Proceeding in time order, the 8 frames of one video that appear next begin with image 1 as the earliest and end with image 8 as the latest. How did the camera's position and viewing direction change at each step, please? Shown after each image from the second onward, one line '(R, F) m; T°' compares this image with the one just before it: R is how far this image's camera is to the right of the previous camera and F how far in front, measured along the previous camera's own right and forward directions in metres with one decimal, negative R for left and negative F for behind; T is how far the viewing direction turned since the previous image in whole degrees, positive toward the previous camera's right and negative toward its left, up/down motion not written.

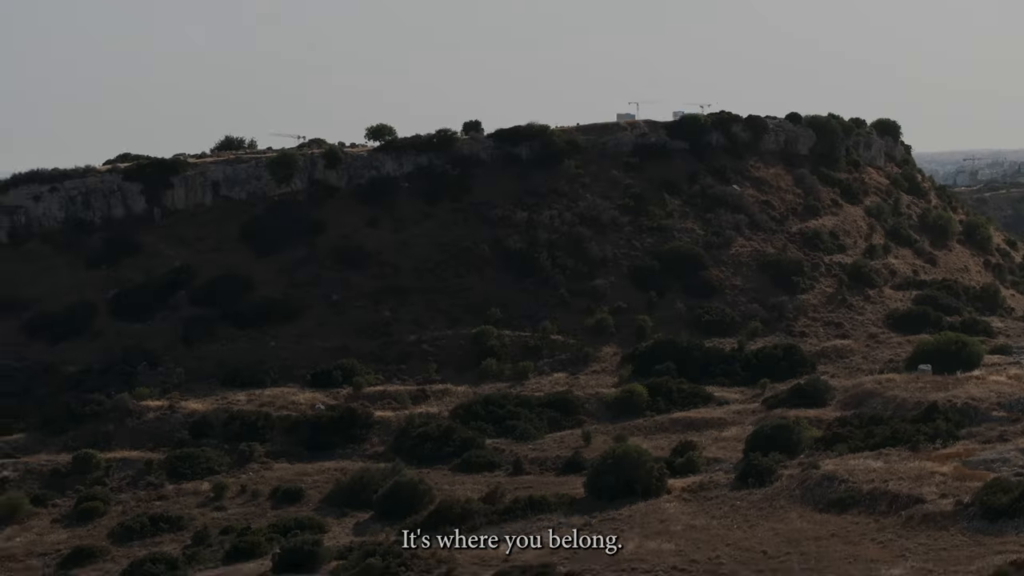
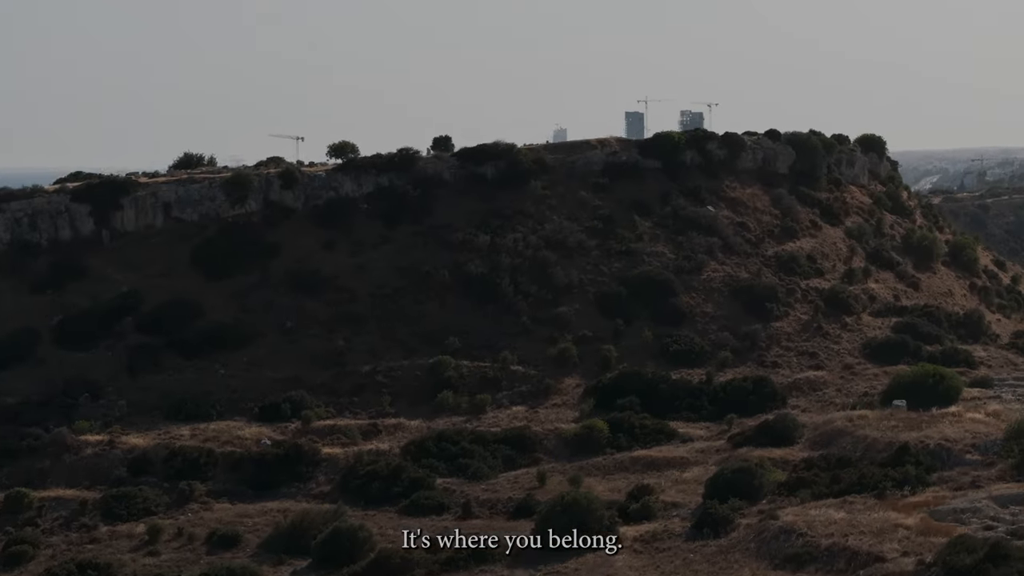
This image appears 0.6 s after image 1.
(+1.0, +1.6) m; 0°
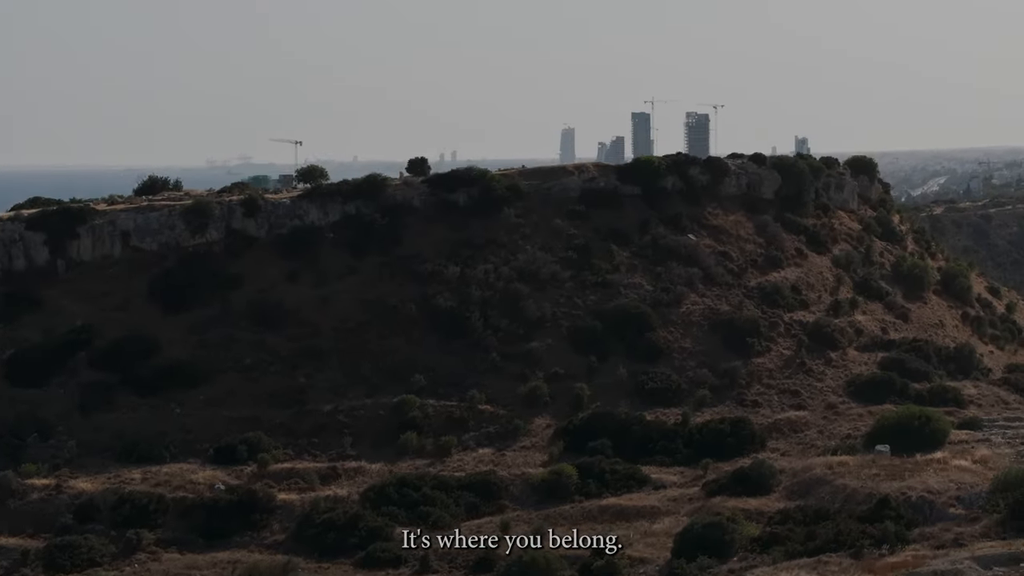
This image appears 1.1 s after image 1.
(+0.8, +1.6) m; 0°
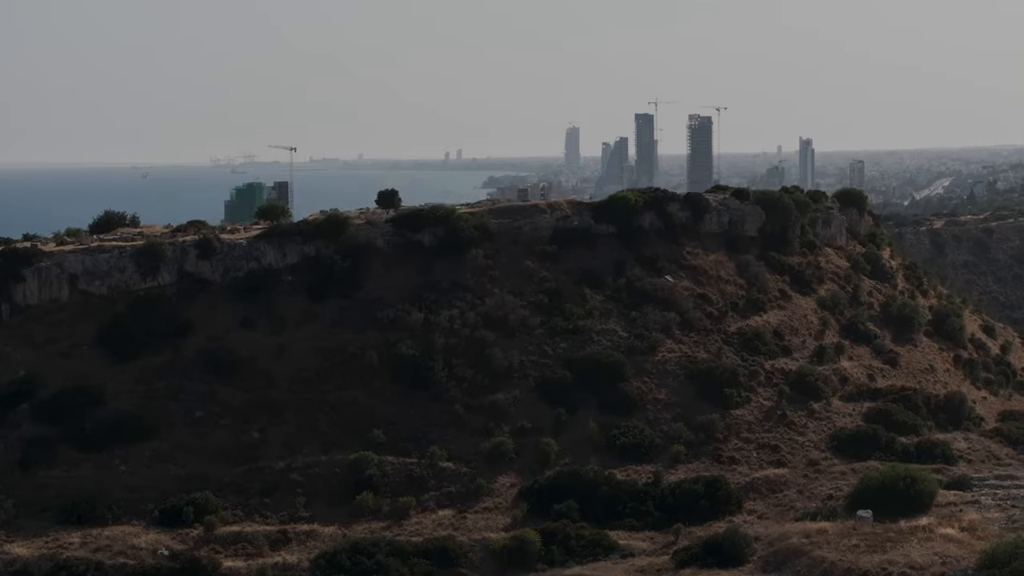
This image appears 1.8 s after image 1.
(+0.7, +1.9) m; 0°
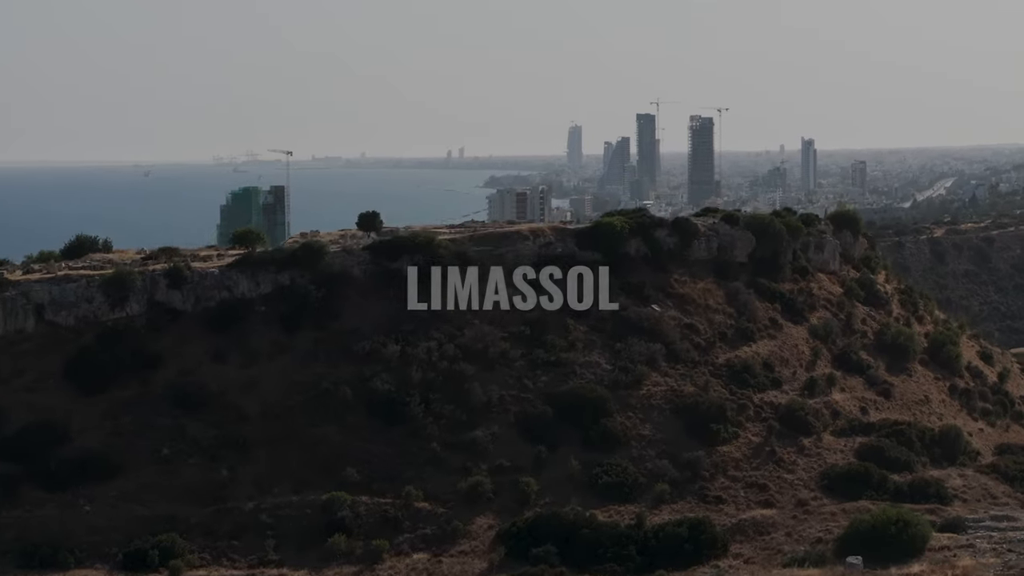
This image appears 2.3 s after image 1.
(+0.4, +1.2) m; 0°
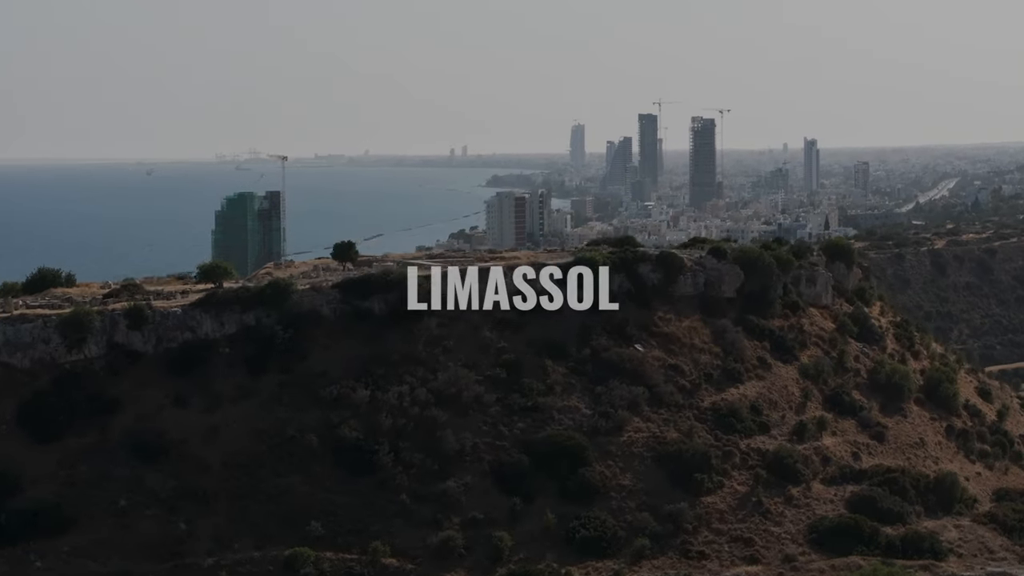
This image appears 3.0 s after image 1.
(+0.5, +1.6) m; 0°
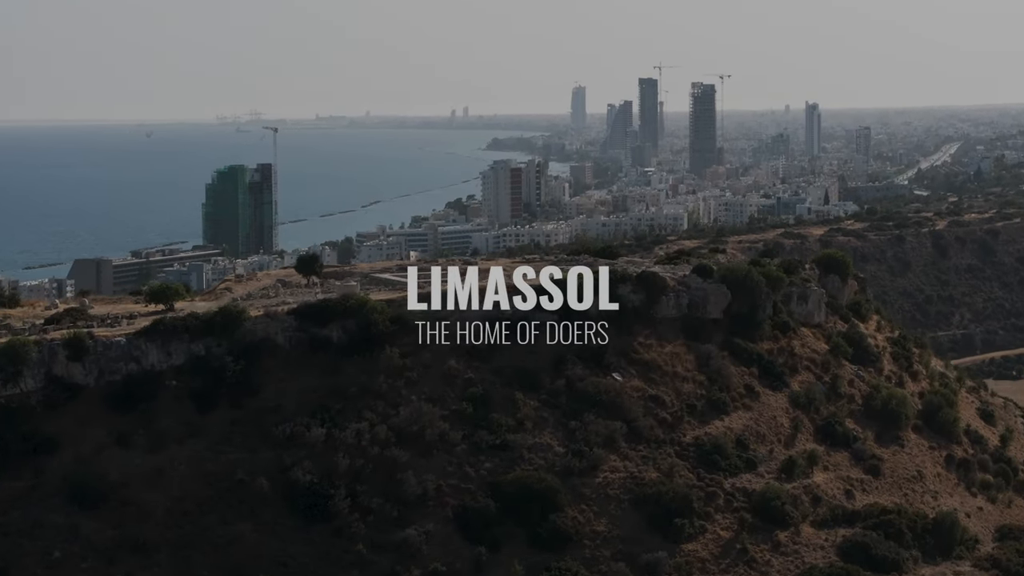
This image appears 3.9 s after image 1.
(+0.6, +2.4) m; 0°
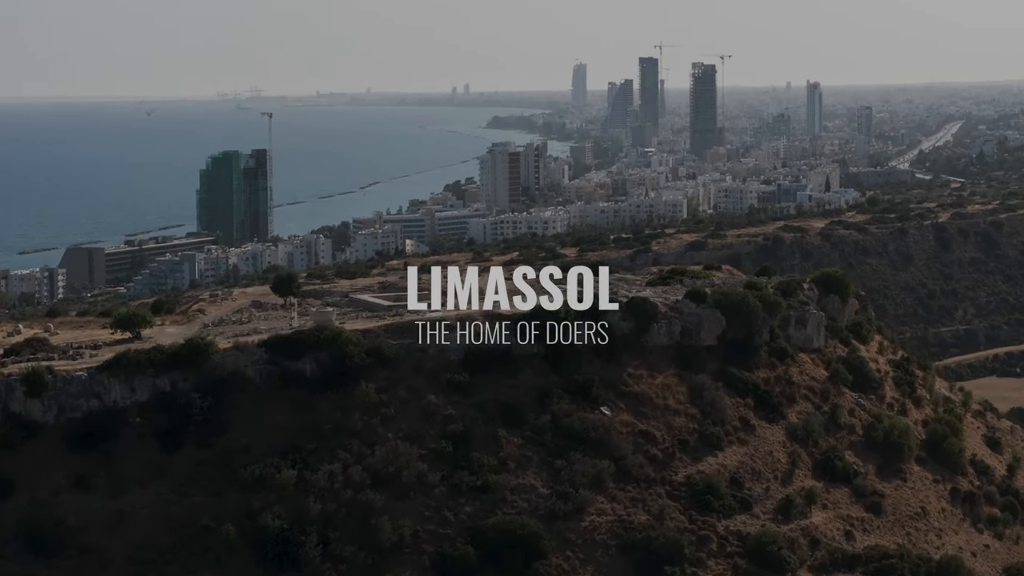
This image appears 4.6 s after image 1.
(+0.3, +1.7) m; 0°
